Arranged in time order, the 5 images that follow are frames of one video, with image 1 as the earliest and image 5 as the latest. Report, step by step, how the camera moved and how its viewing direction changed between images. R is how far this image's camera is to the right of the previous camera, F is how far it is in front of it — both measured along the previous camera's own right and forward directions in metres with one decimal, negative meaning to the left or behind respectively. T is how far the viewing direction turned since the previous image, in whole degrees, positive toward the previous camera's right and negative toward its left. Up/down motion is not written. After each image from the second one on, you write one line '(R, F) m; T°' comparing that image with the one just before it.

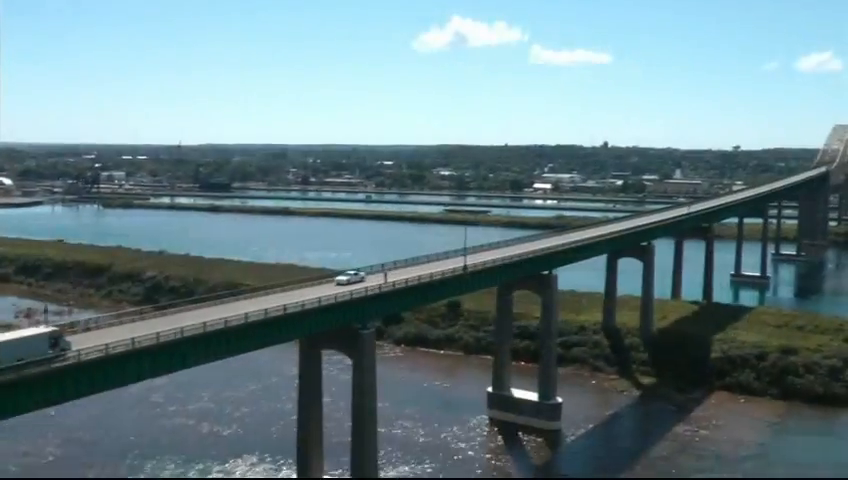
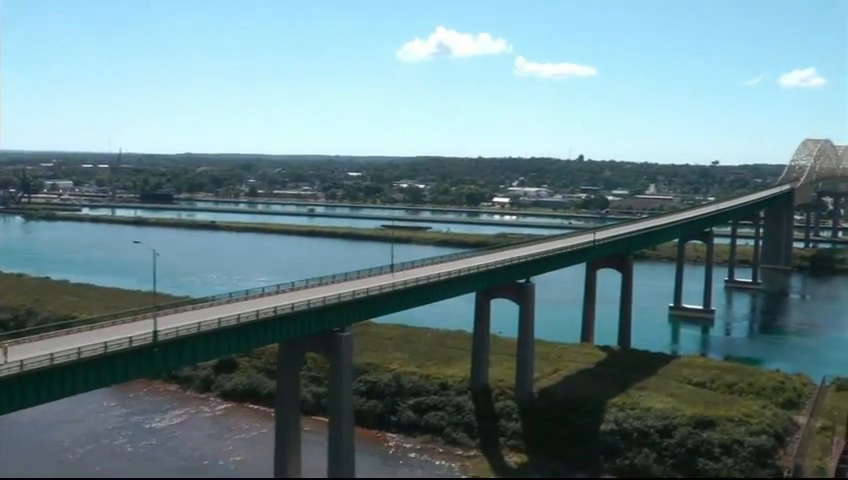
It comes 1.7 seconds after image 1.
(+3.9, +9.6) m; +1°
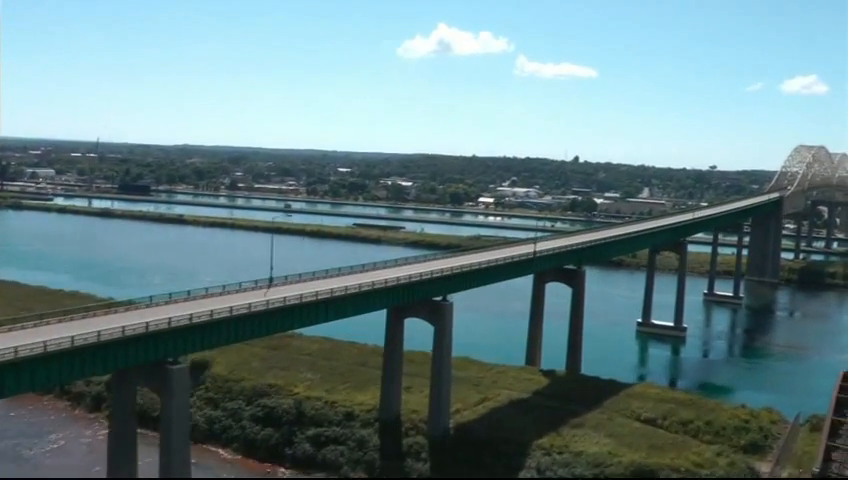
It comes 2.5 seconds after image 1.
(+1.9, +4.6) m; 0°
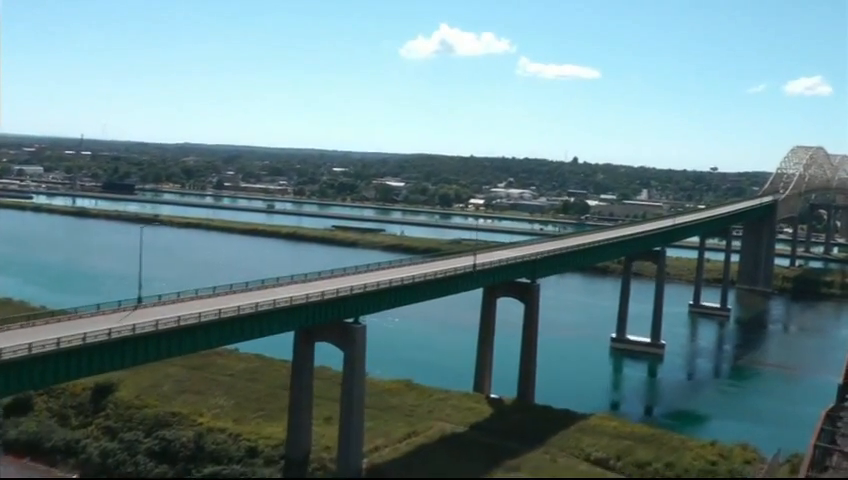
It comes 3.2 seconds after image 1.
(+1.5, +3.9) m; 0°
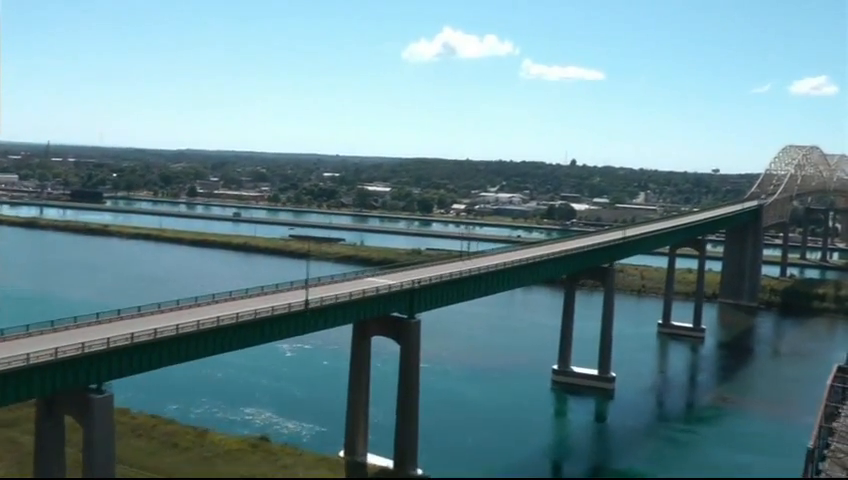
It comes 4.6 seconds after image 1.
(+2.7, +6.9) m; 0°
